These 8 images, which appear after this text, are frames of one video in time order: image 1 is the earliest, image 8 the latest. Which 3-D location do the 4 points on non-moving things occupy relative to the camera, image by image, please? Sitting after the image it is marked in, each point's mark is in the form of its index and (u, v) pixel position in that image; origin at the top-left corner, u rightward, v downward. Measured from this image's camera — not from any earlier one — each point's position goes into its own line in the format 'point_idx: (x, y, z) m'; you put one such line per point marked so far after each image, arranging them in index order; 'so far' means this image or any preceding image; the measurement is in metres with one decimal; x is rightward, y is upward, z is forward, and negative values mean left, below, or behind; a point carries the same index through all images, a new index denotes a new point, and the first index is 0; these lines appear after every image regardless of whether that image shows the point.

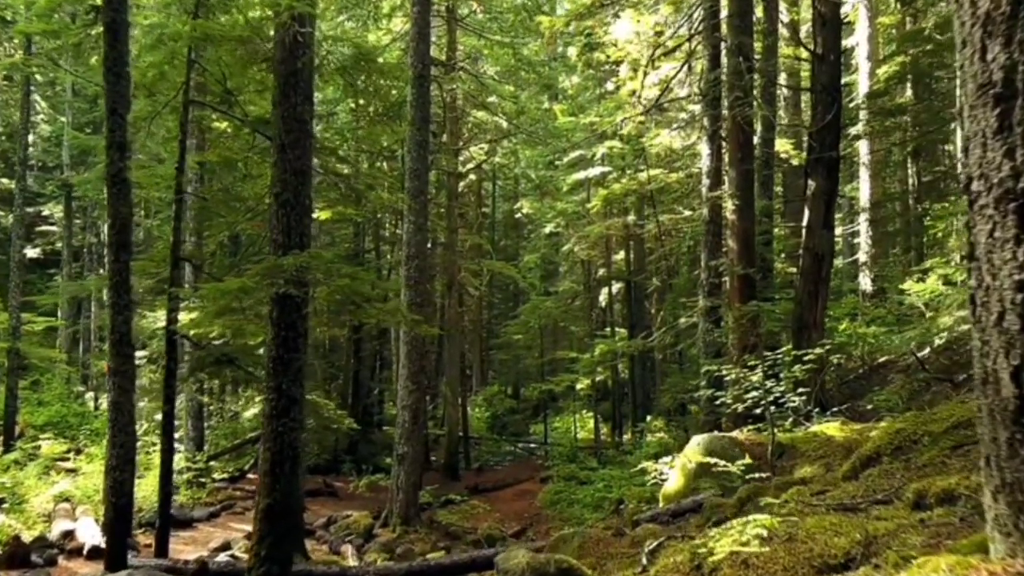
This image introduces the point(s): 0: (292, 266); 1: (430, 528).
0: (-1.9, +0.2, +6.5) m
1: (-1.5, -4.5, +14.2) m
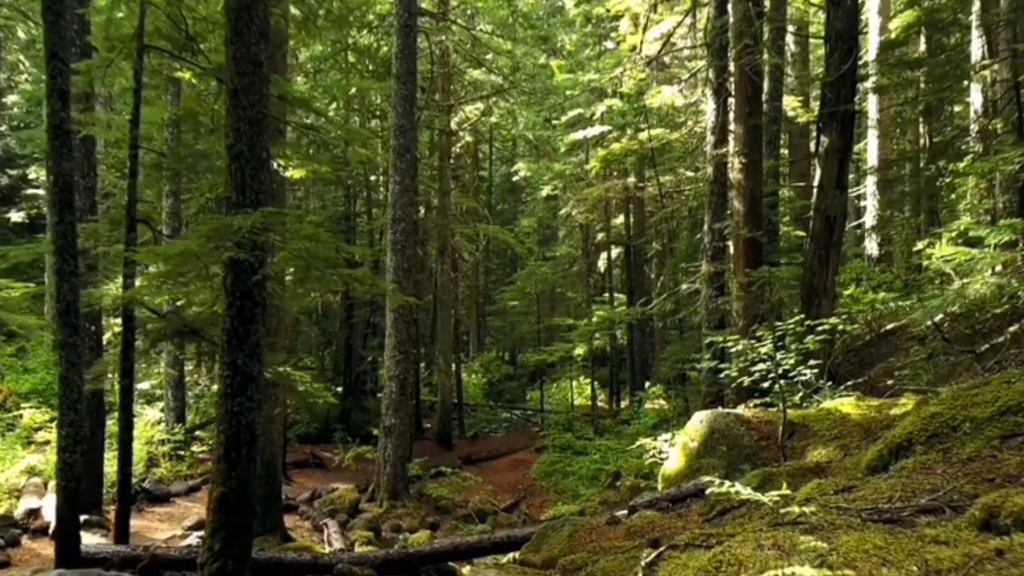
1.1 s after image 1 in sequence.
0: (-2.0, +0.5, +5.8) m
1: (-1.7, -3.8, +13.7) m
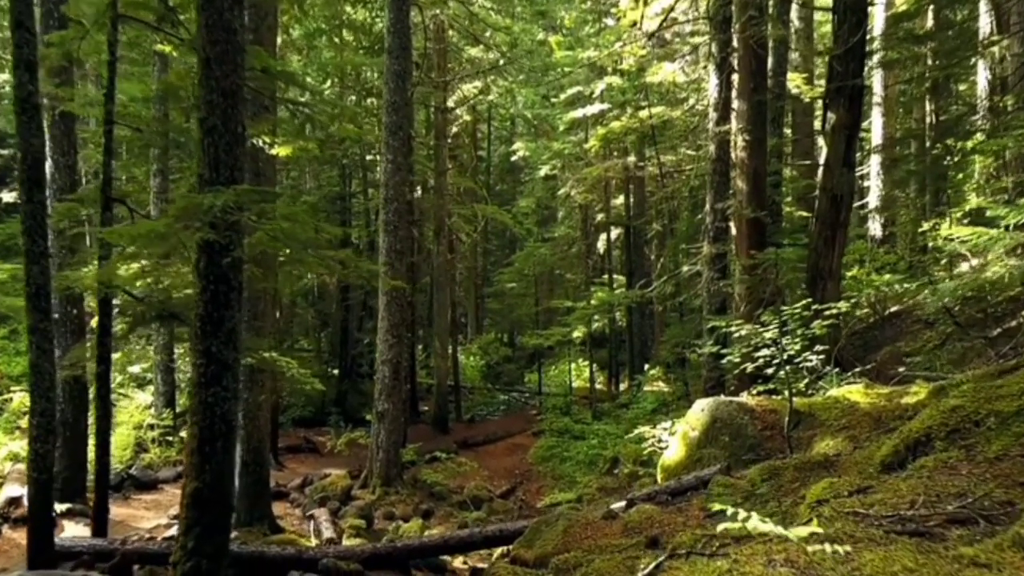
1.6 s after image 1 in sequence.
0: (-2.1, +0.6, +5.4) m
1: (-1.7, -3.5, +13.4) m
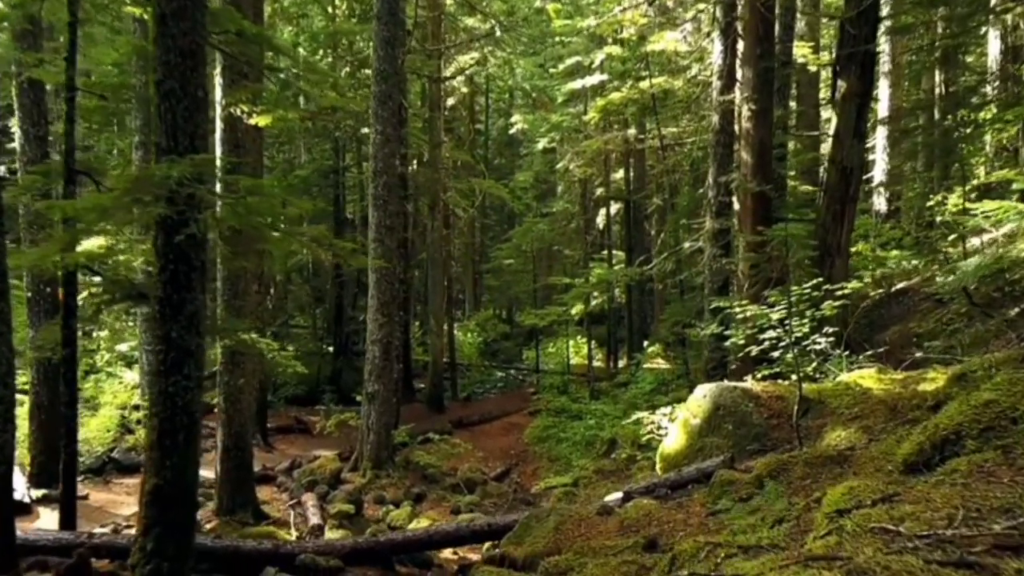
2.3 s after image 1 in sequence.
0: (-2.2, +0.7, +4.9) m
1: (-1.8, -3.1, +13.0) m
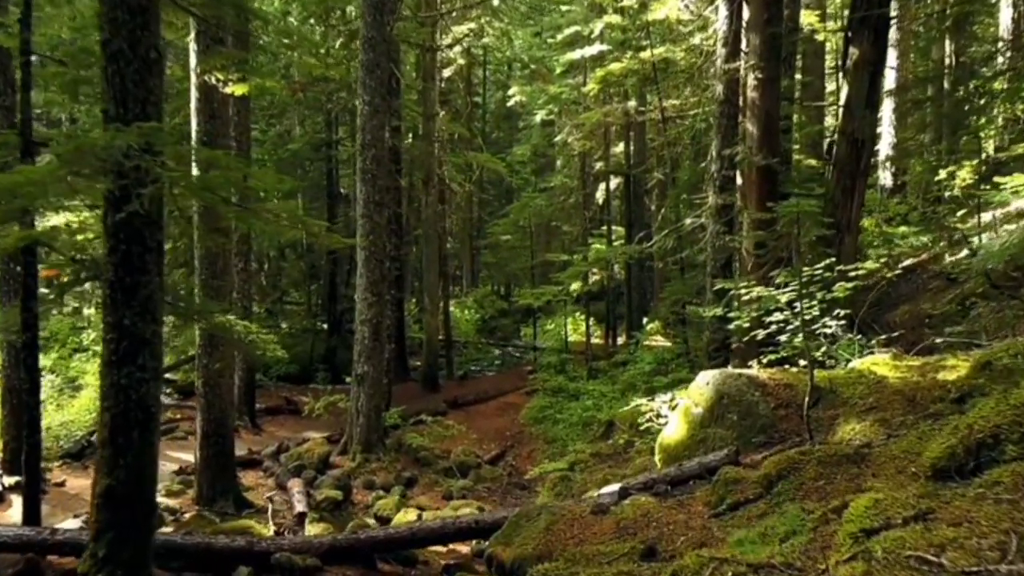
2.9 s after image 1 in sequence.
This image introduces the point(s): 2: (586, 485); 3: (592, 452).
0: (-2.3, +0.8, +4.4) m
1: (-1.9, -2.8, +12.7) m
2: (+1.0, -2.7, +10.4) m
3: (+1.3, -2.6, +12.1) m
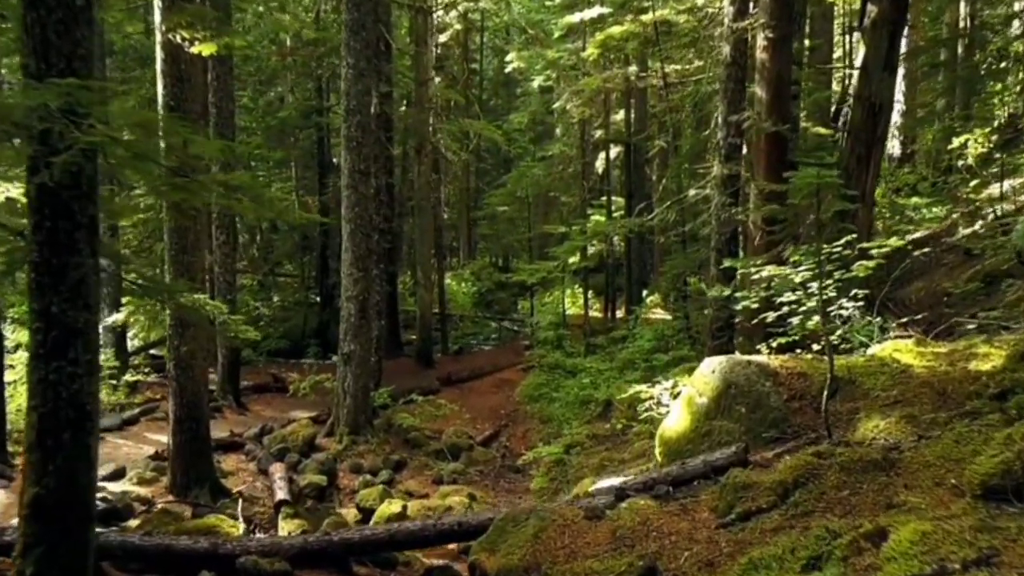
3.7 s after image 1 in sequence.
0: (-2.4, +0.9, +3.8) m
1: (-2.0, -2.4, +12.2) m
2: (+0.9, -2.4, +9.9) m
3: (+1.2, -2.2, +11.6) m
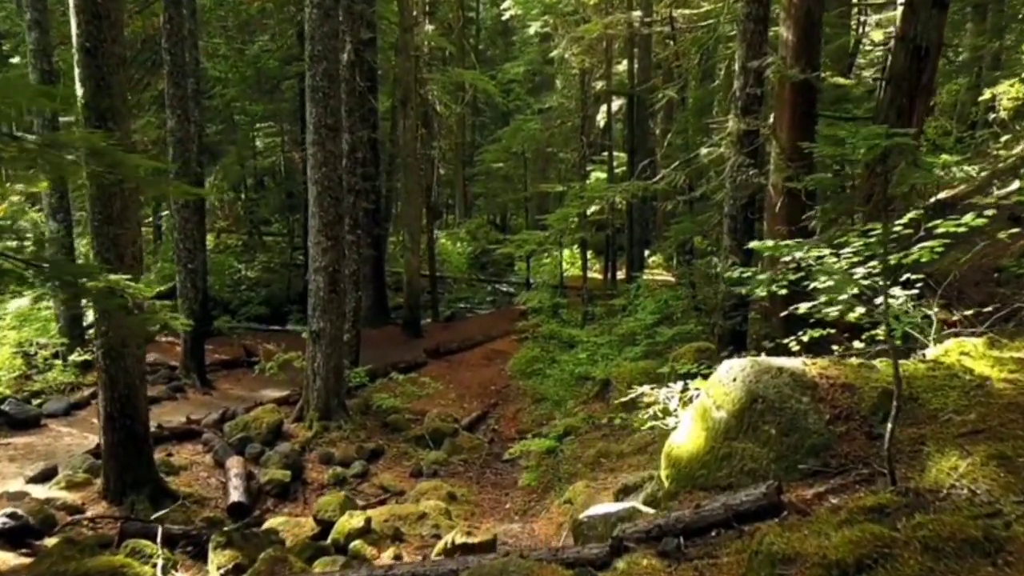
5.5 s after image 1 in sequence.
0: (-2.5, +0.8, +2.5) m
1: (-2.2, -1.9, +11.1) m
2: (+0.7, -2.1, +8.9) m
3: (+1.0, -1.8, +10.5) m
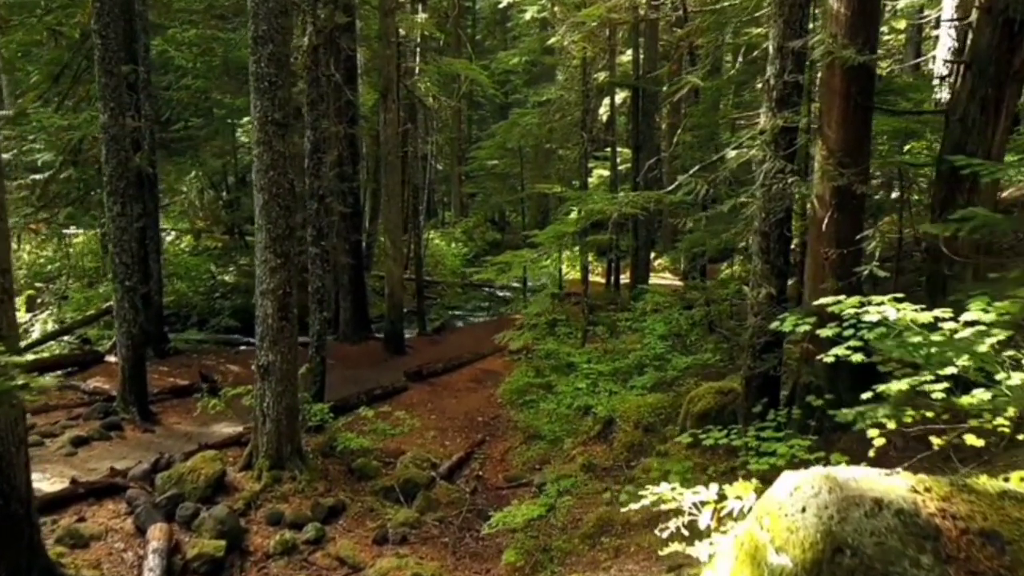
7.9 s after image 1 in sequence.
0: (-2.7, +0.5, +0.9) m
1: (-2.3, -2.2, +9.5) m
2: (+0.5, -2.4, +7.2) m
3: (+0.8, -2.1, +8.8) m
